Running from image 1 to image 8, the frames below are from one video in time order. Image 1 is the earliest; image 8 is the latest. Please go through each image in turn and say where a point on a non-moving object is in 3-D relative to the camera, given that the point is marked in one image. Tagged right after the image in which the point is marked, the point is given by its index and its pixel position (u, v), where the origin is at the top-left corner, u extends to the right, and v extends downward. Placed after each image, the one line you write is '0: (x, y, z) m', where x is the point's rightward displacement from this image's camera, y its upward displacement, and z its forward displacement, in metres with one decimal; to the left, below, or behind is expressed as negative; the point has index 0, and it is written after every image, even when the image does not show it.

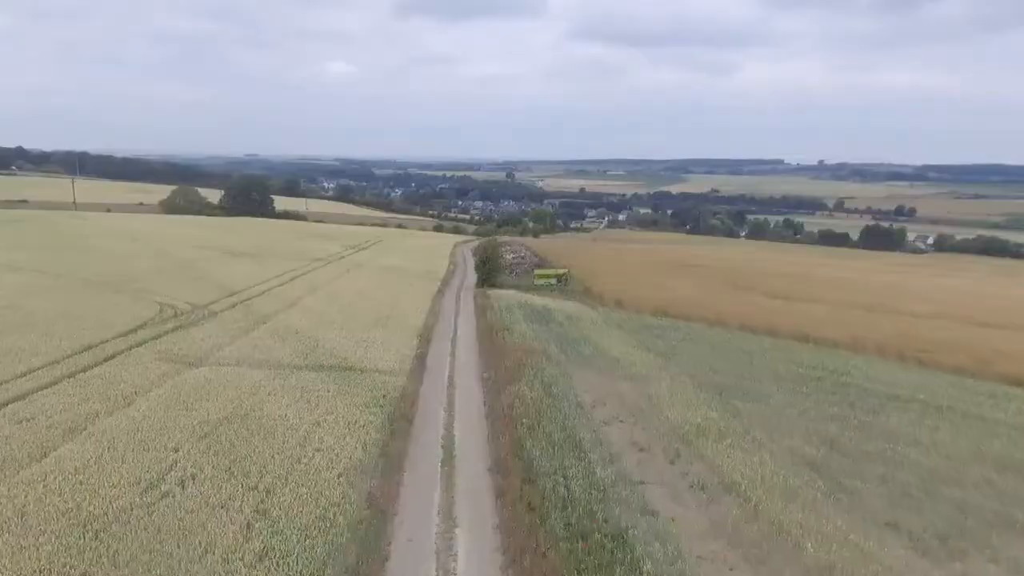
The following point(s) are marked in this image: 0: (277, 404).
0: (-6.0, -3.0, +18.4) m
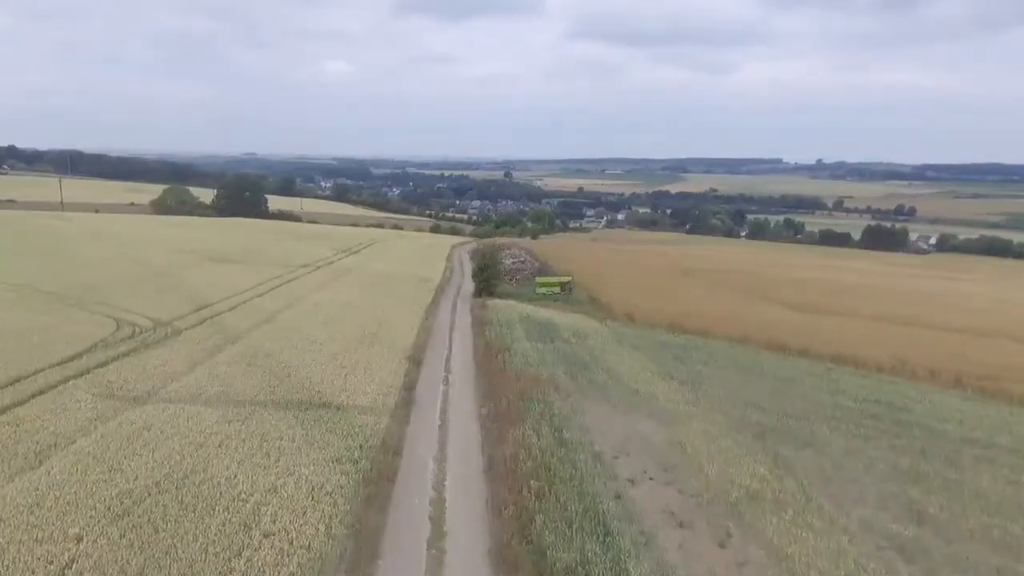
0: (-5.9, -3.6, +14.9) m
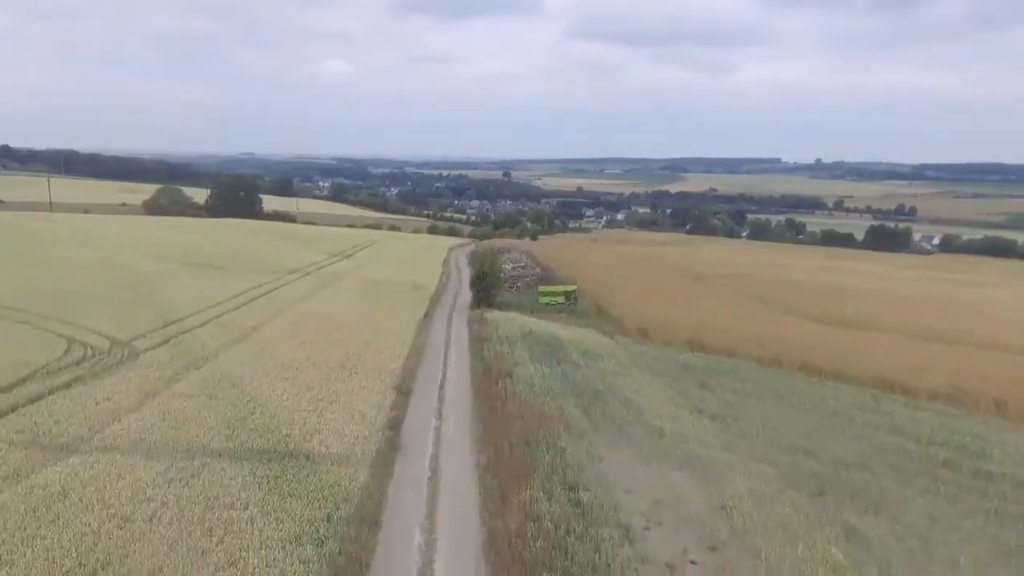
0: (-5.8, -4.2, +11.7) m
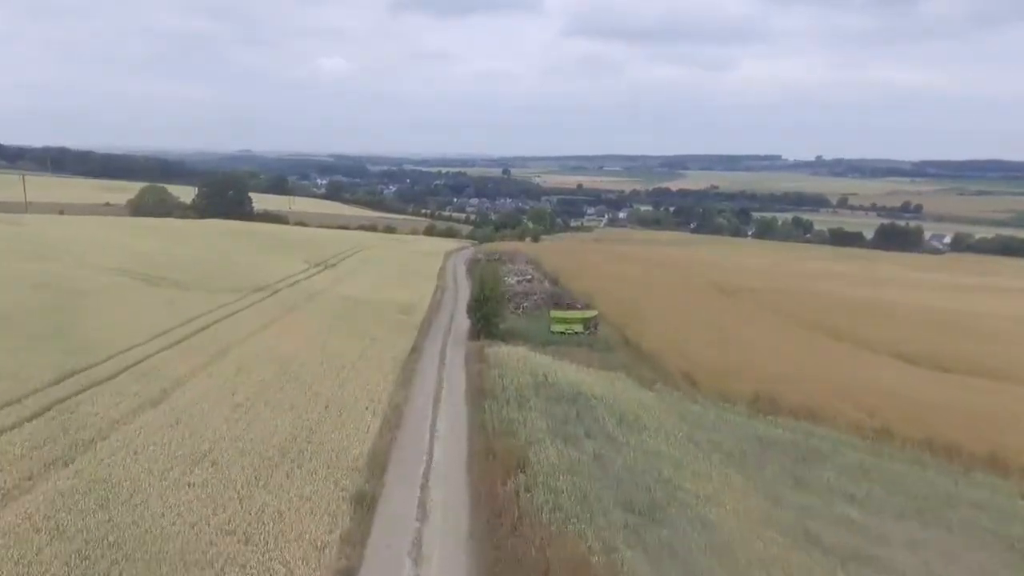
0: (-5.5, -5.5, +4.3) m
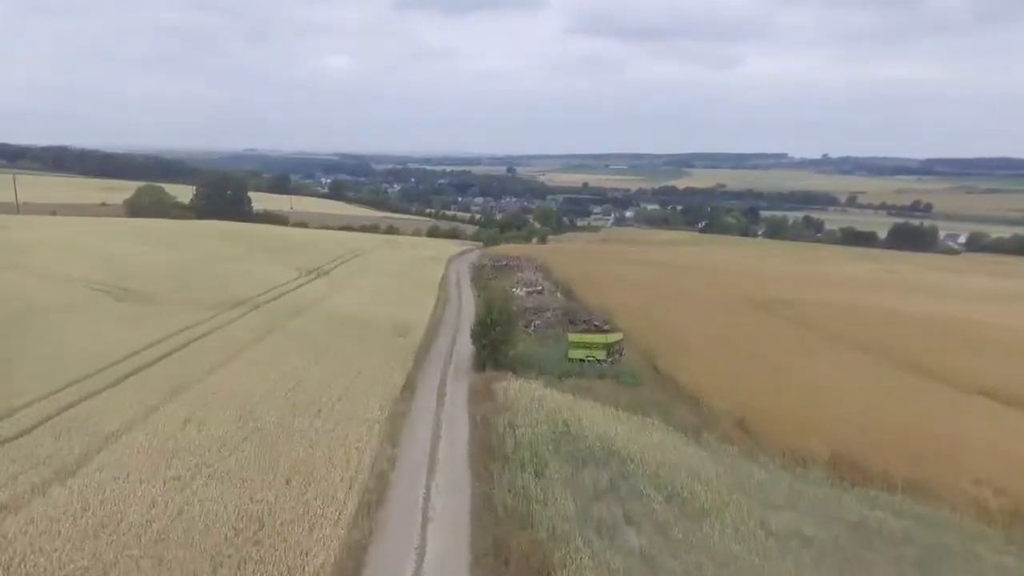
0: (-5.2, -6.4, -0.4) m
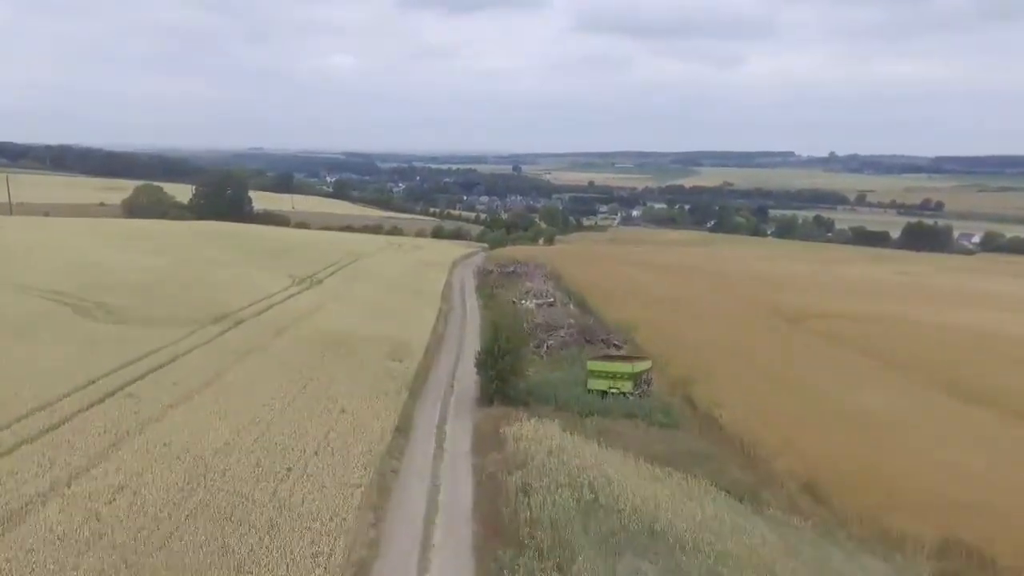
0: (-5.1, -7.2, -4.5) m
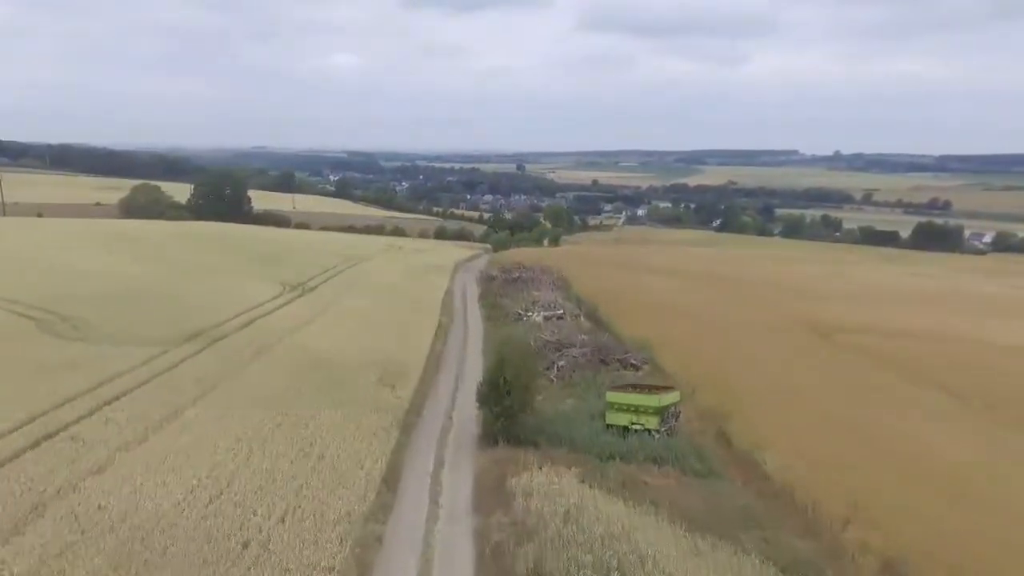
0: (-5.0, -7.9, -7.7) m
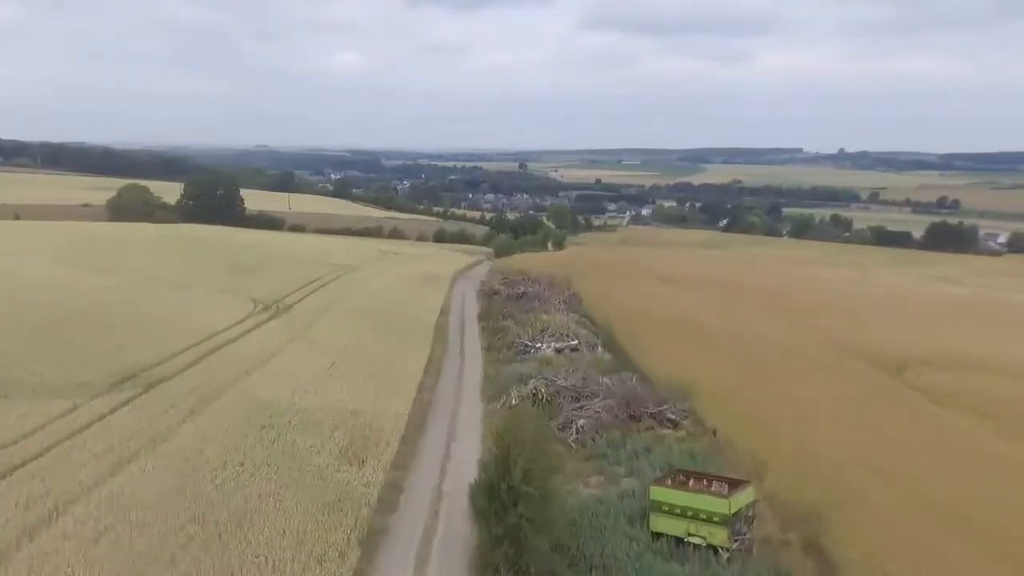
0: (-4.9, -9.2, -14.1) m
